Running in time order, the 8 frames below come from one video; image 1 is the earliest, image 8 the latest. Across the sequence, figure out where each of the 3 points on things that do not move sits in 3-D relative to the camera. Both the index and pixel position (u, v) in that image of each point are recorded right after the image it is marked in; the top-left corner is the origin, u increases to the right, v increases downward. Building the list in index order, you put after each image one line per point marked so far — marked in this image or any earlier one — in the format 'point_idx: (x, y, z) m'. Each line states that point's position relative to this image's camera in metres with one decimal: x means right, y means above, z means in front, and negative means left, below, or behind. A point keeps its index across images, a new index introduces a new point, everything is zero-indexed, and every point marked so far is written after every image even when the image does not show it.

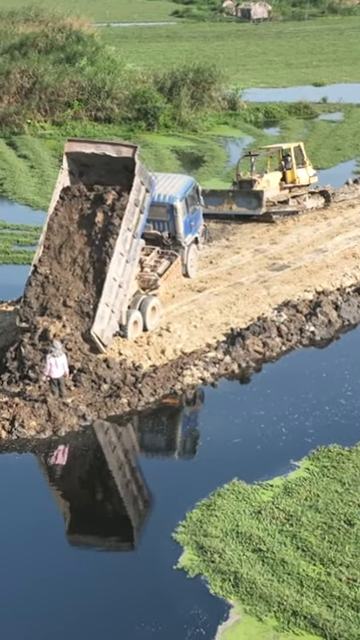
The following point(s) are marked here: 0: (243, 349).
0: (+1.1, -0.5, +18.1) m
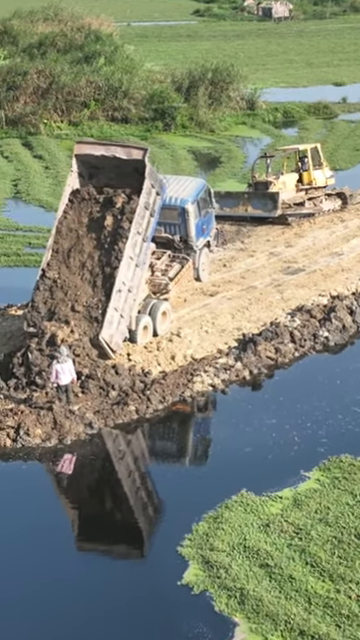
0: (+1.3, -0.6, +17.8) m
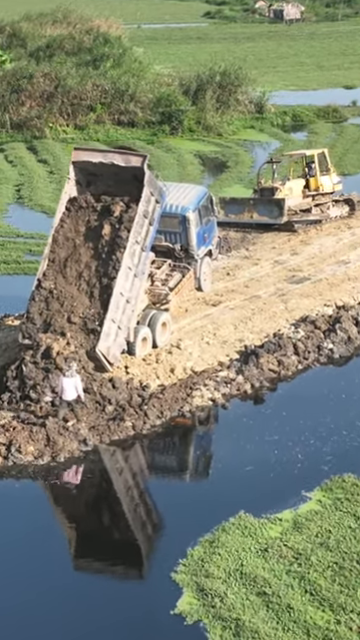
0: (+1.3, -0.8, +17.3) m
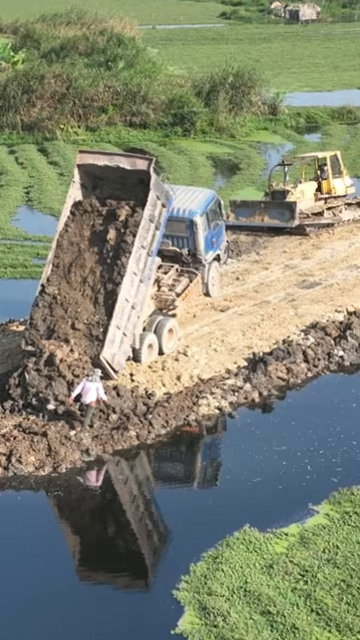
0: (+1.4, -0.9, +16.9) m
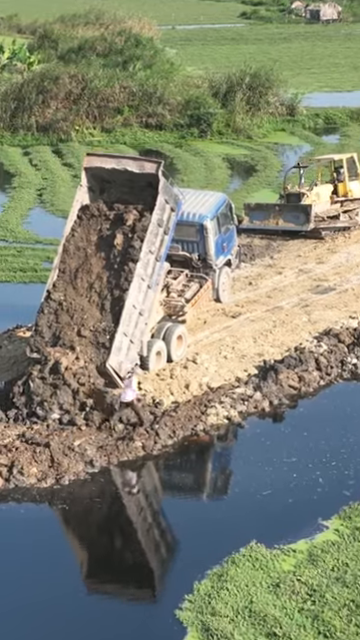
0: (+1.5, -1.0, +16.5) m
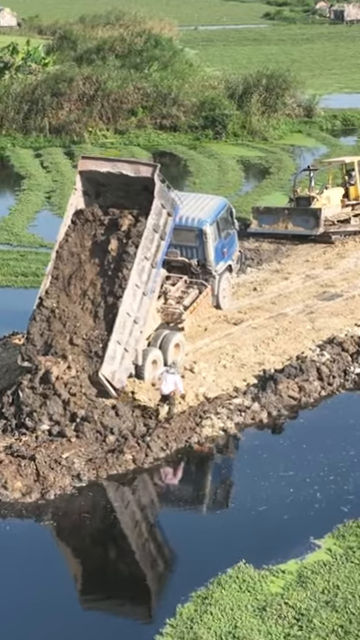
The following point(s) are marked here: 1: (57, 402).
0: (+1.4, -1.1, +16.0) m
1: (-1.7, -1.1, +14.6) m
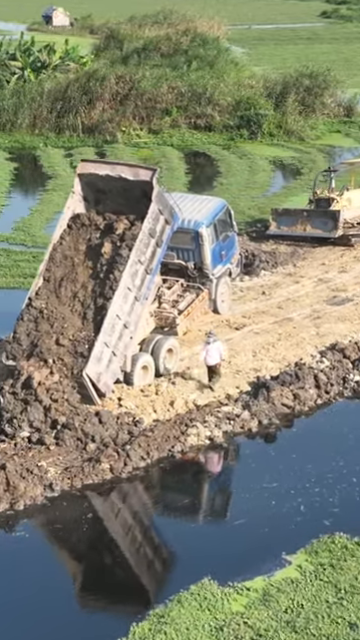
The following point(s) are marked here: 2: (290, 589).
0: (+1.3, -1.2, +15.5) m
1: (-1.9, -1.2, +14.4) m
2: (+1.2, -2.8, +11.3) m
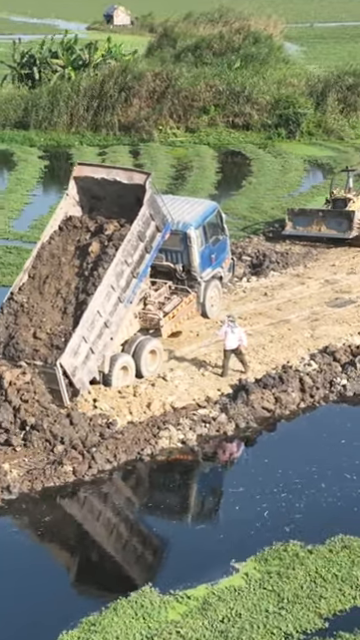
0: (+1.0, -1.2, +15.3) m
1: (-2.3, -1.2, +14.3) m
2: (+0.6, -2.9, +11.1) m
